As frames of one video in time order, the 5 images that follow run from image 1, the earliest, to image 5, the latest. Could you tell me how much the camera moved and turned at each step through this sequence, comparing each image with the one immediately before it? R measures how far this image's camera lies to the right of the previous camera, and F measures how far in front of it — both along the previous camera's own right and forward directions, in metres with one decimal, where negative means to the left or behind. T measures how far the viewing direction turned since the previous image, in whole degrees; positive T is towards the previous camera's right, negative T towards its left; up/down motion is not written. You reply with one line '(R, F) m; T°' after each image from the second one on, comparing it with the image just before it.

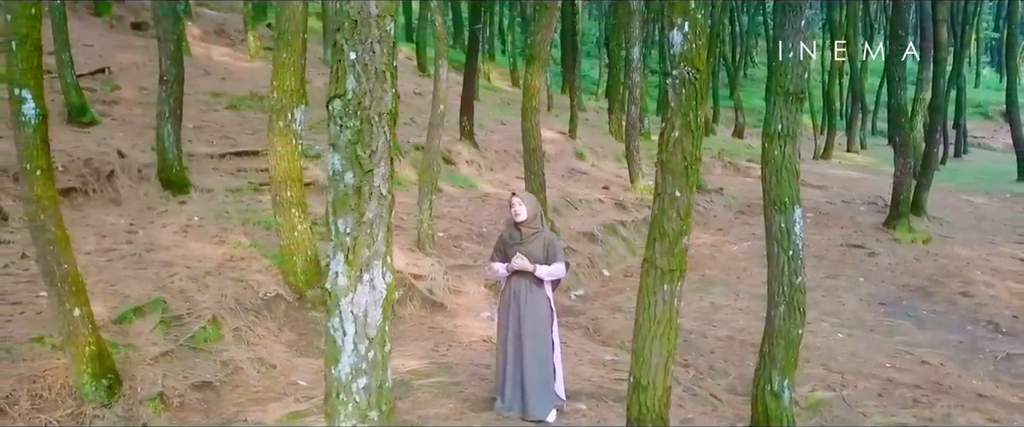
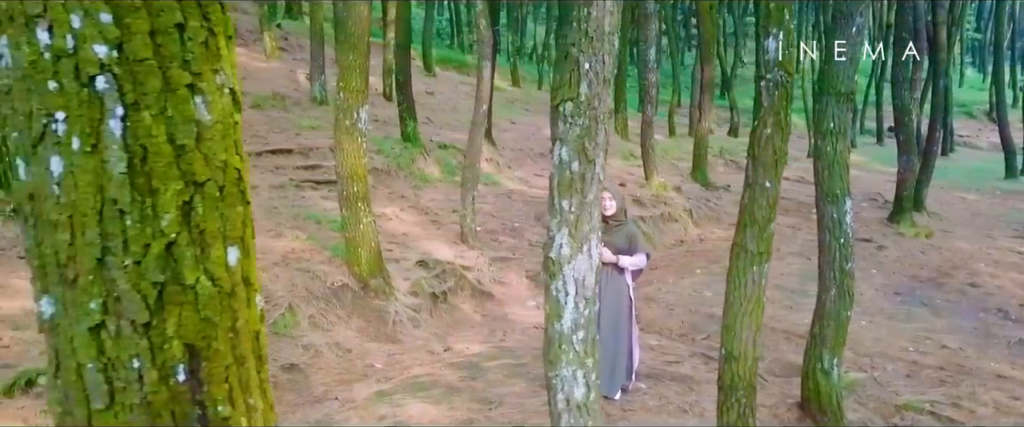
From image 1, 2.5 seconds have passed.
(-0.6, -0.5) m; +1°
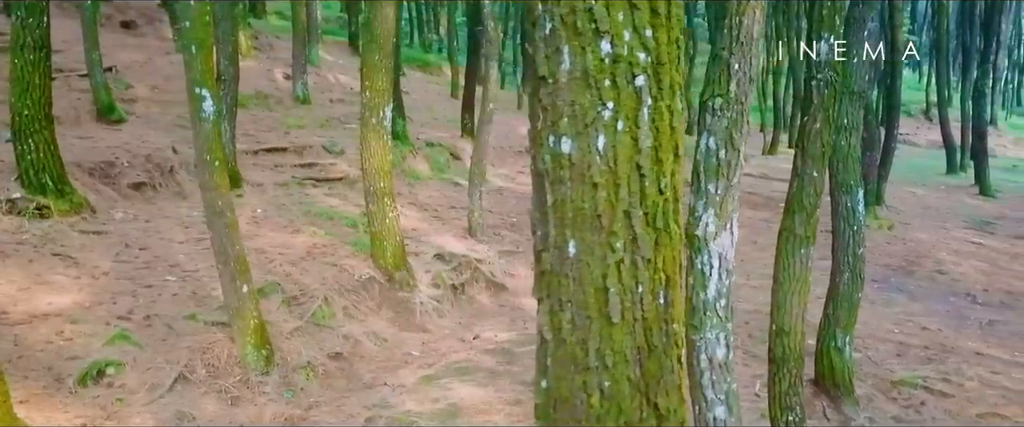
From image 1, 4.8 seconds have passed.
(-0.7, -0.3) m; +4°
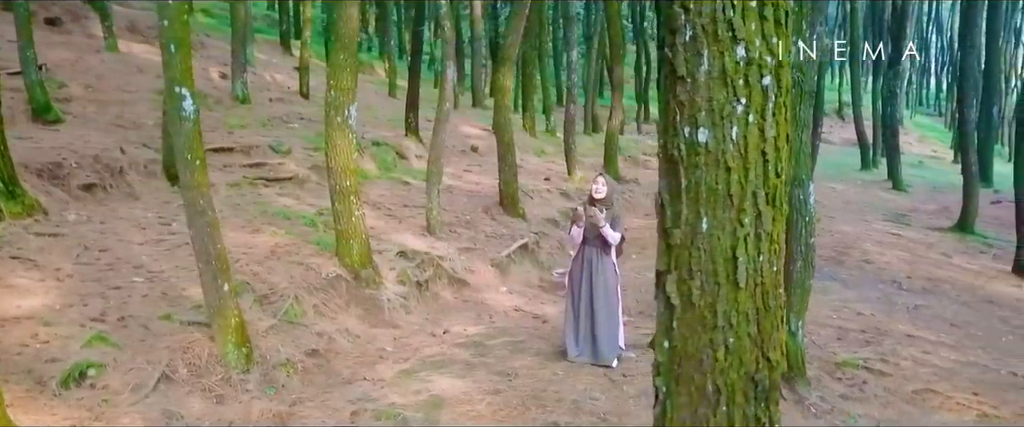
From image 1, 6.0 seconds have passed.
(-0.4, -0.2) m; +5°
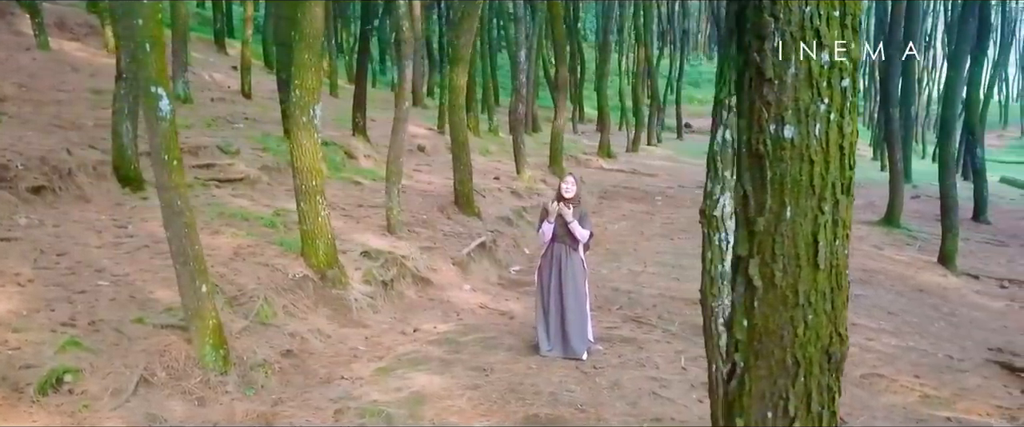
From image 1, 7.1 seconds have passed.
(-0.3, -0.1) m; +5°
